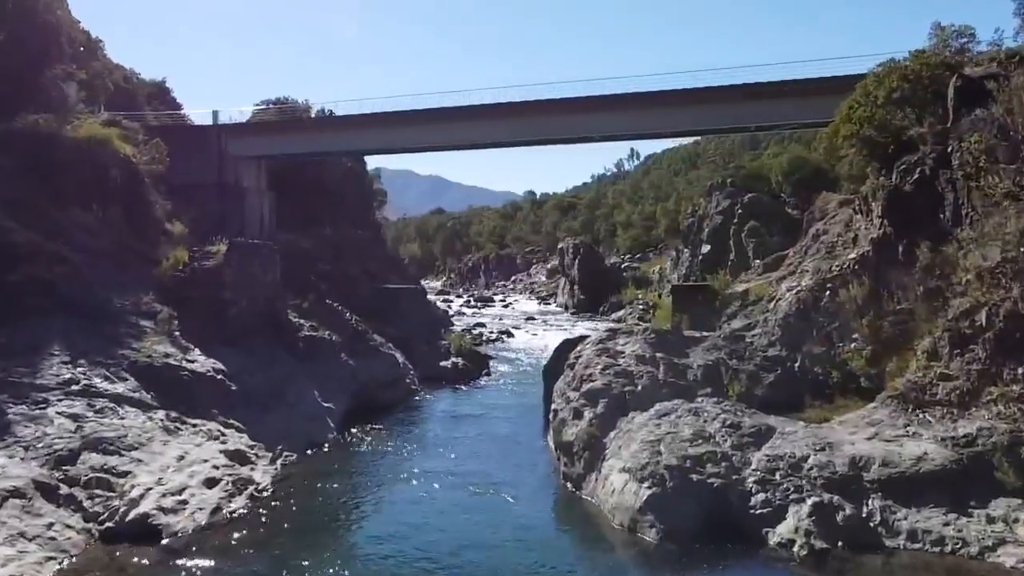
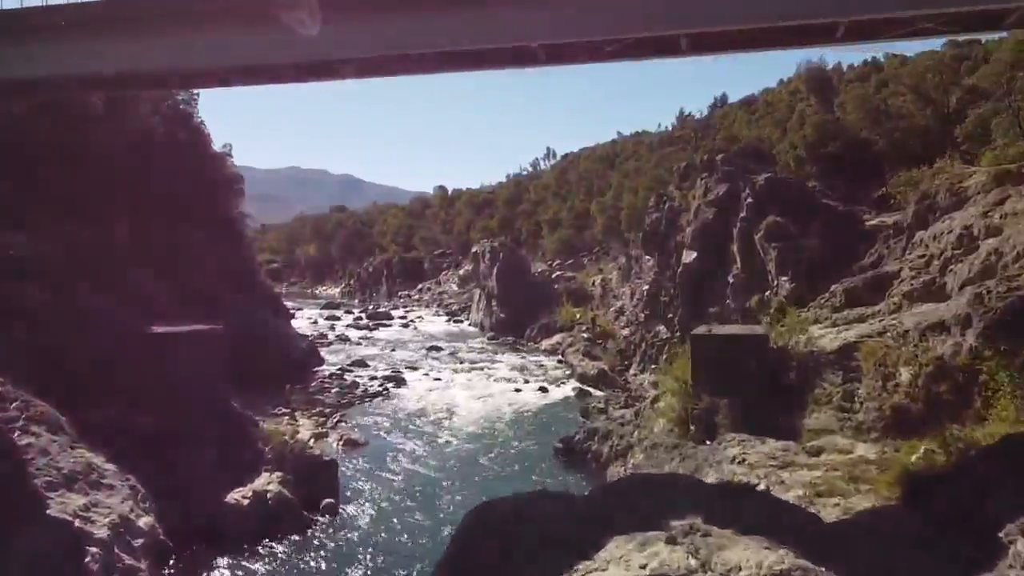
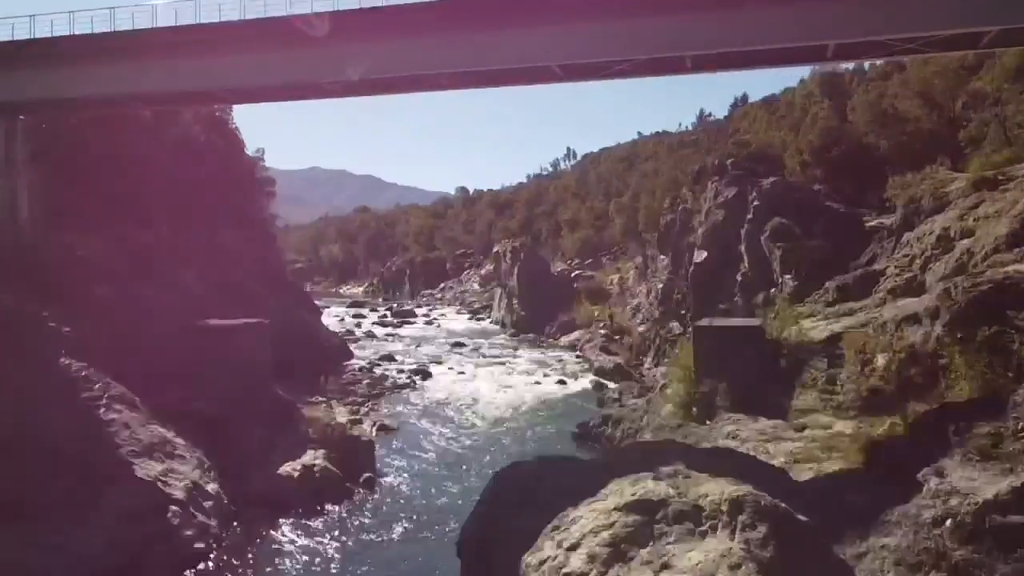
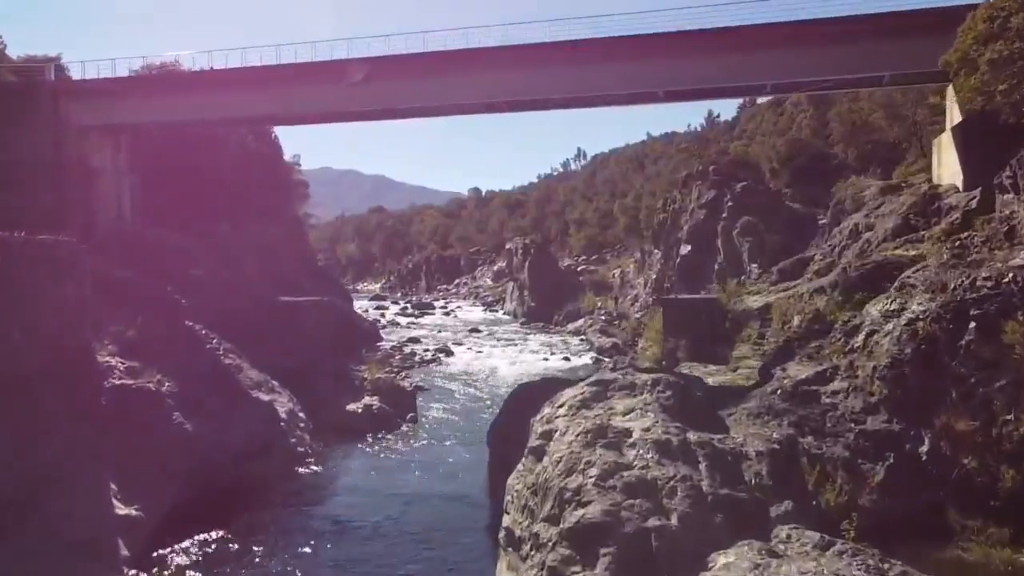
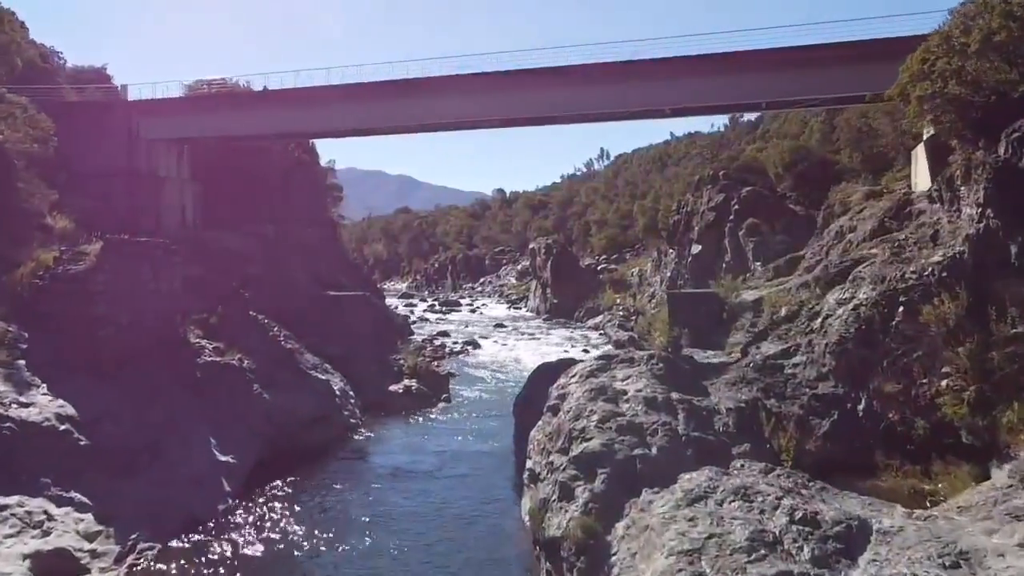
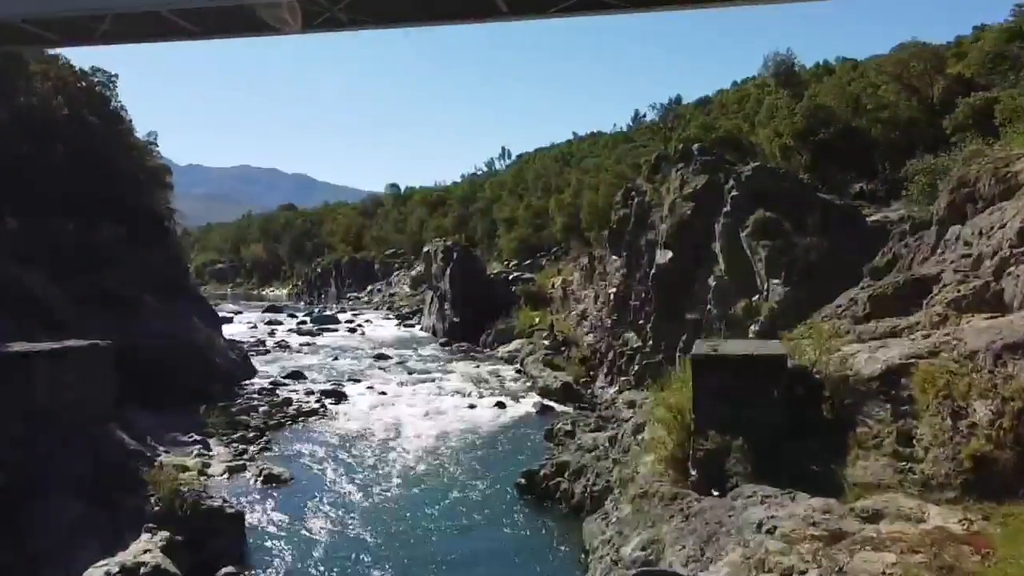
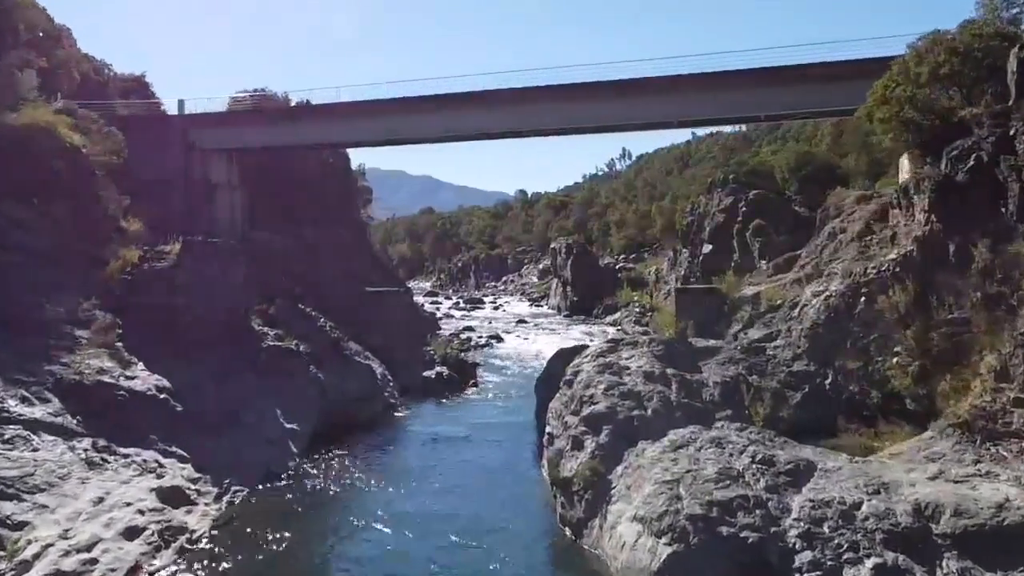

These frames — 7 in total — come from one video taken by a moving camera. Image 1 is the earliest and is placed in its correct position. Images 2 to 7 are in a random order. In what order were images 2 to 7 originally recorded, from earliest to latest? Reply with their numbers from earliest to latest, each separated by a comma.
7, 5, 4, 3, 2, 6
